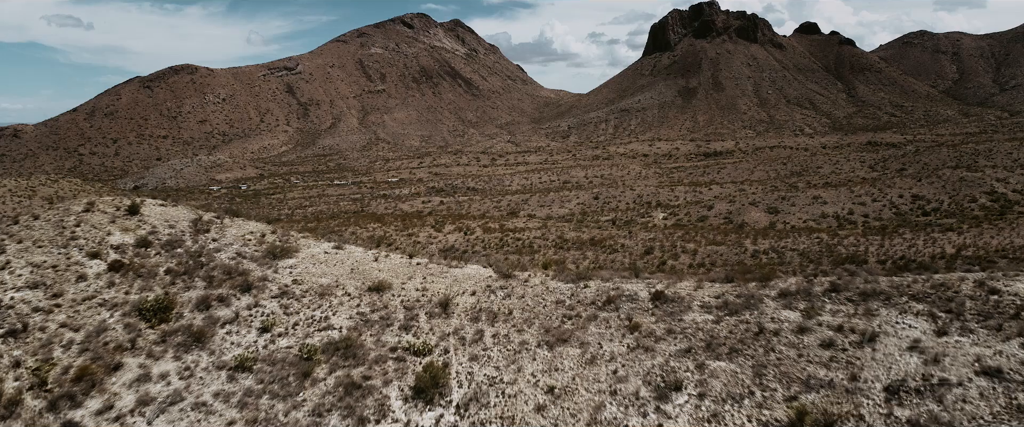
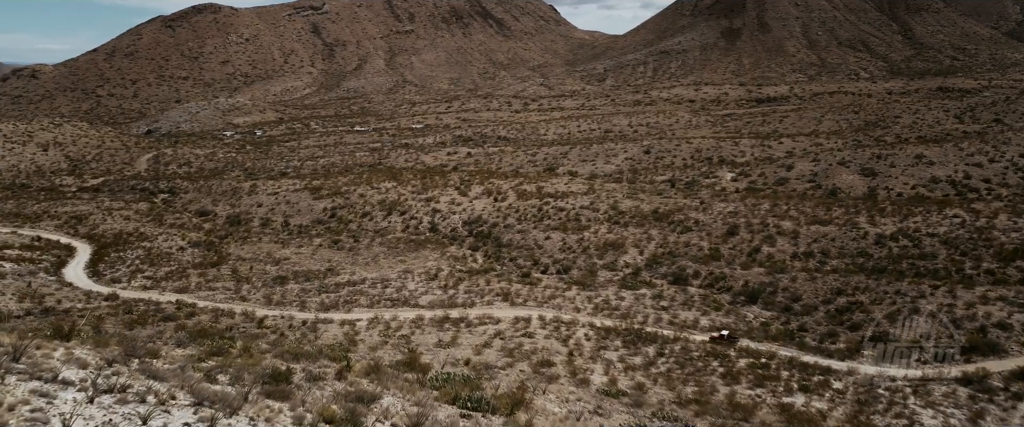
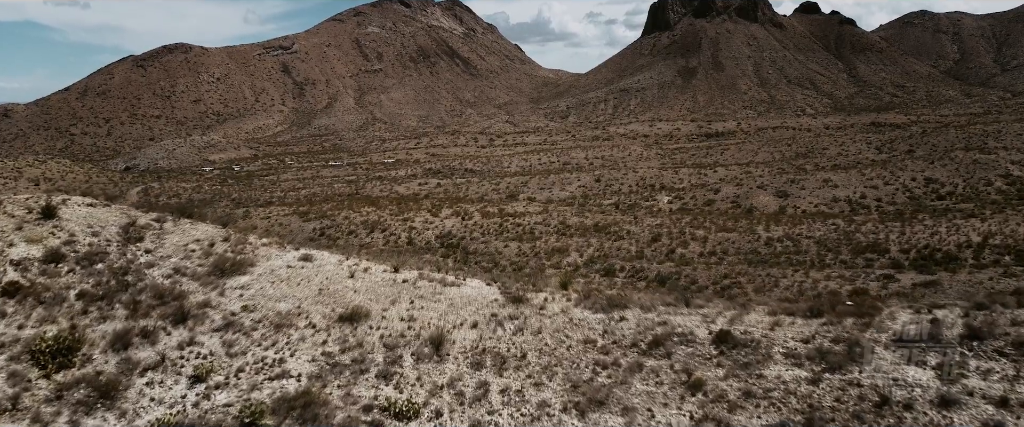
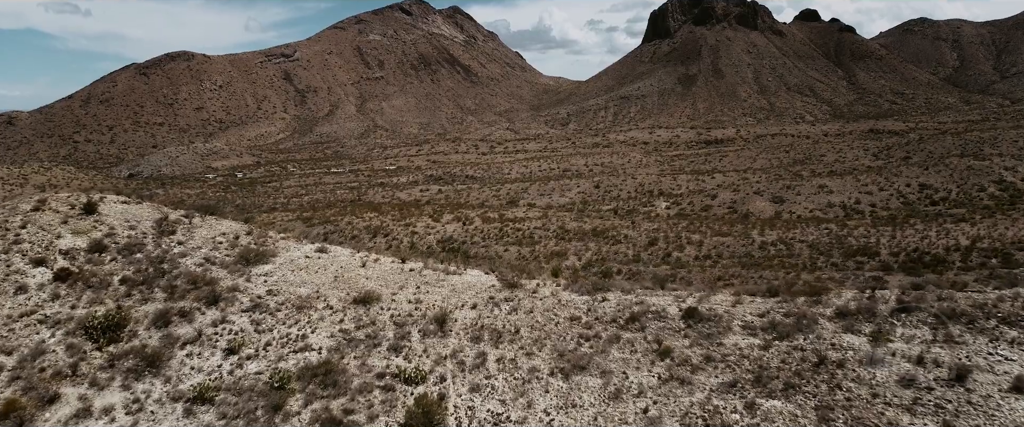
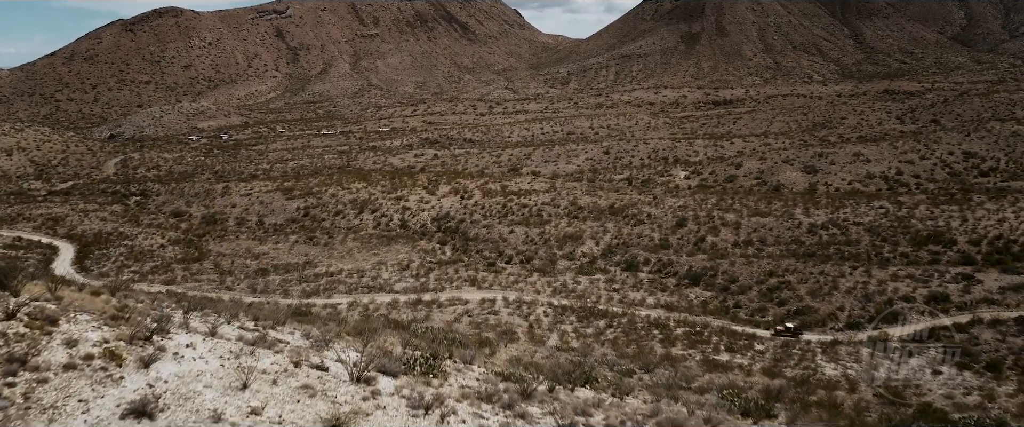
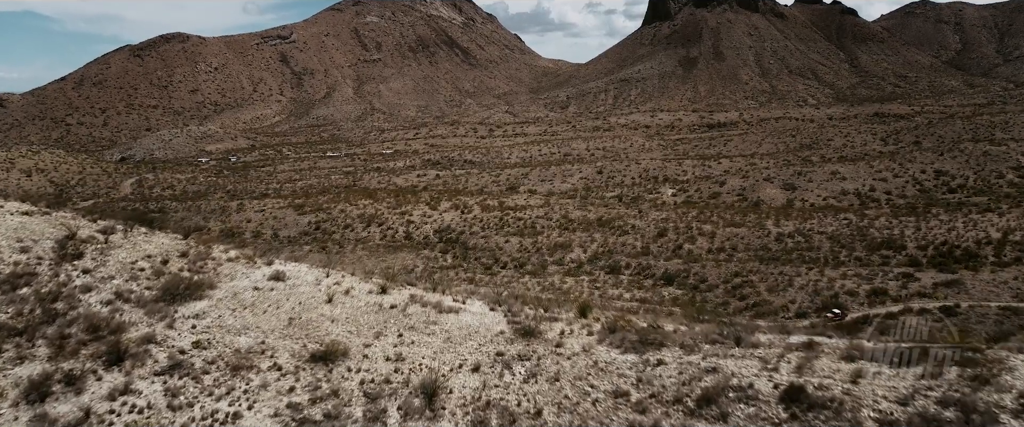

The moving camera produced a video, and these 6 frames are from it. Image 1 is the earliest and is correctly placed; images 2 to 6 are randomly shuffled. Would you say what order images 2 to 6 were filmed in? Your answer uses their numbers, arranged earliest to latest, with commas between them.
4, 3, 6, 5, 2
